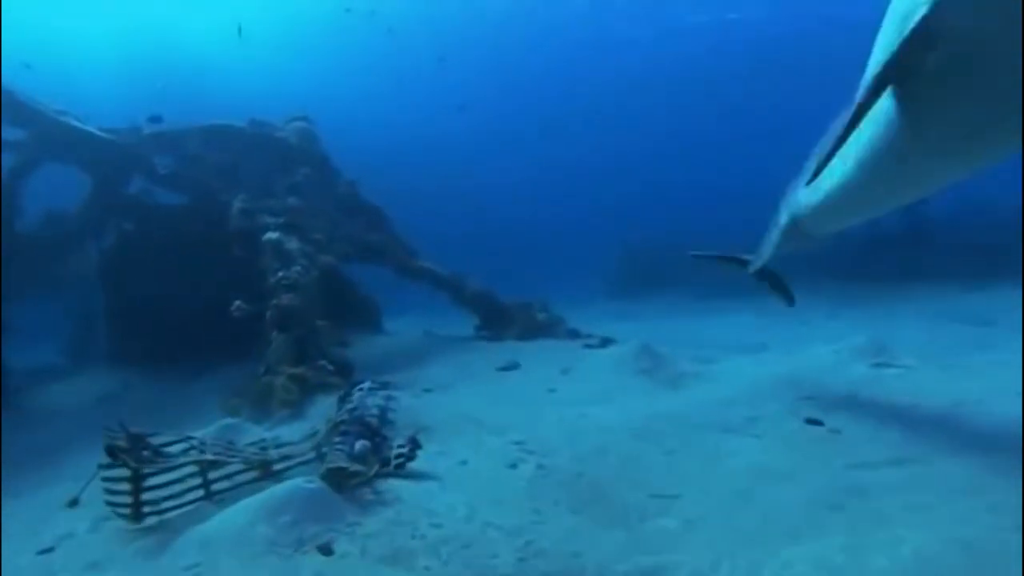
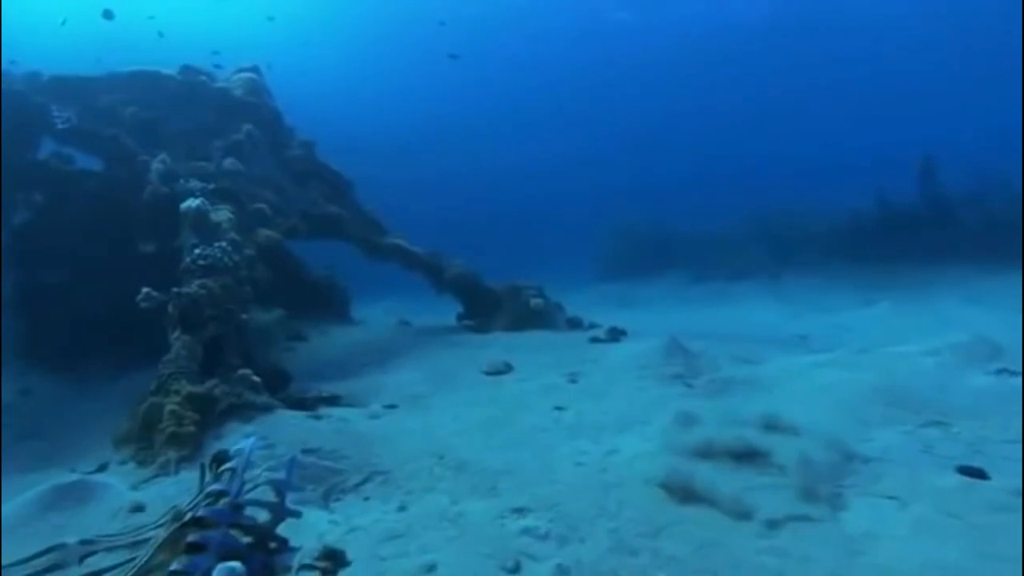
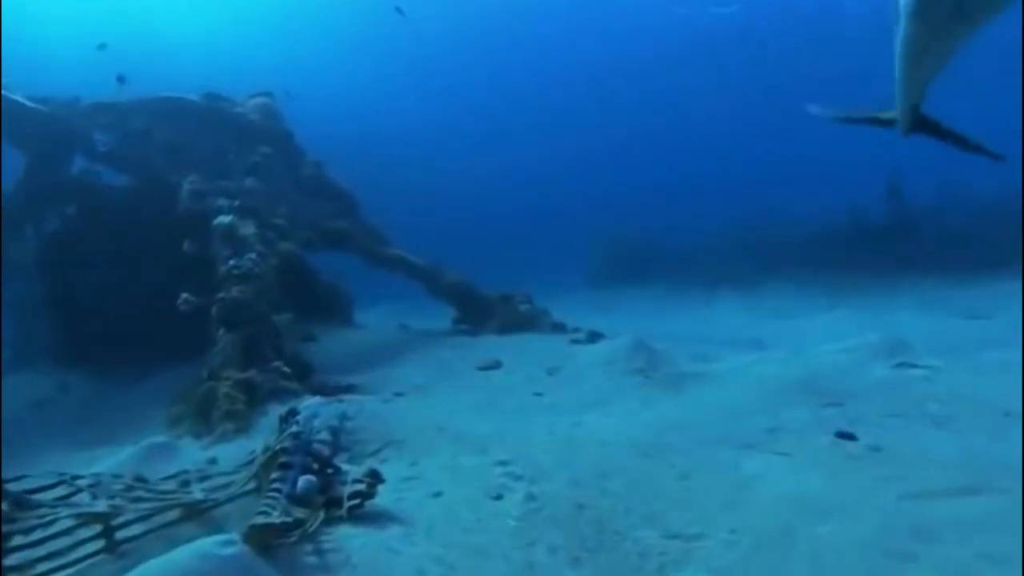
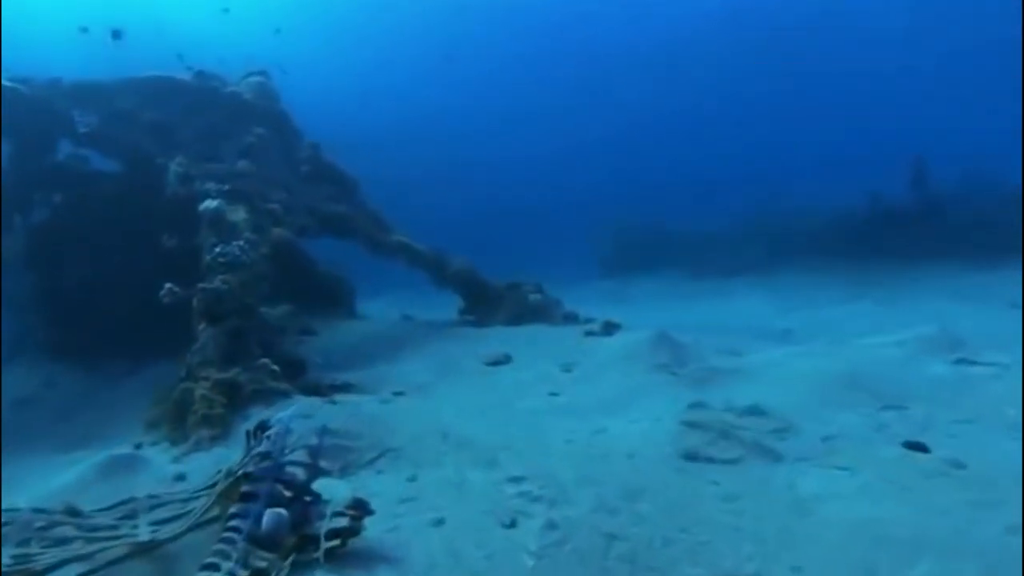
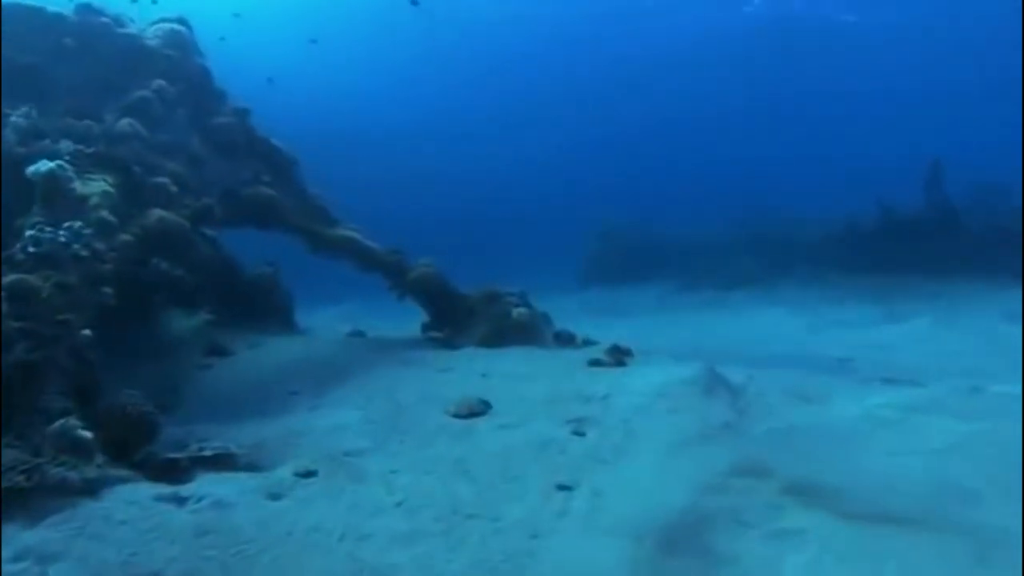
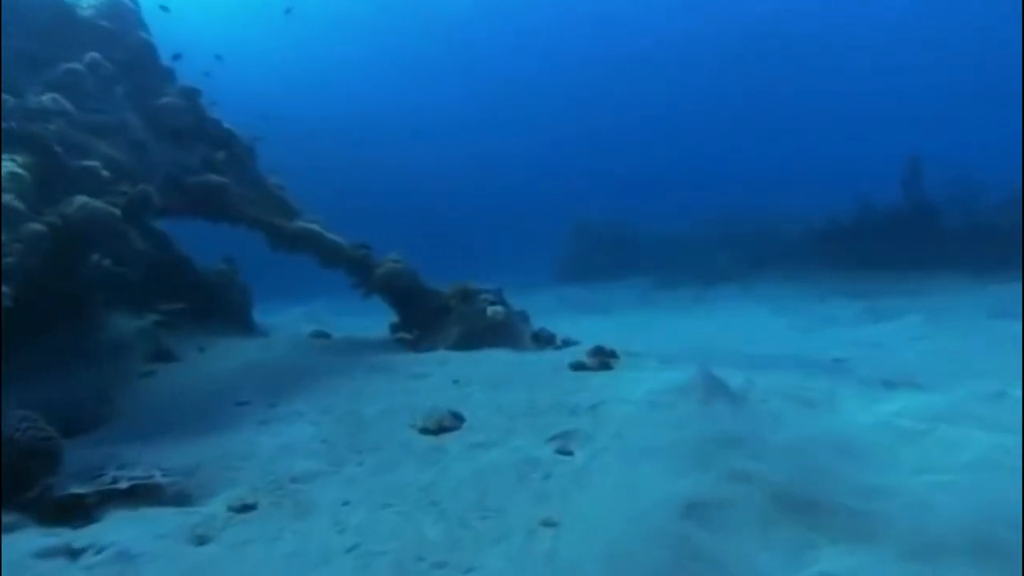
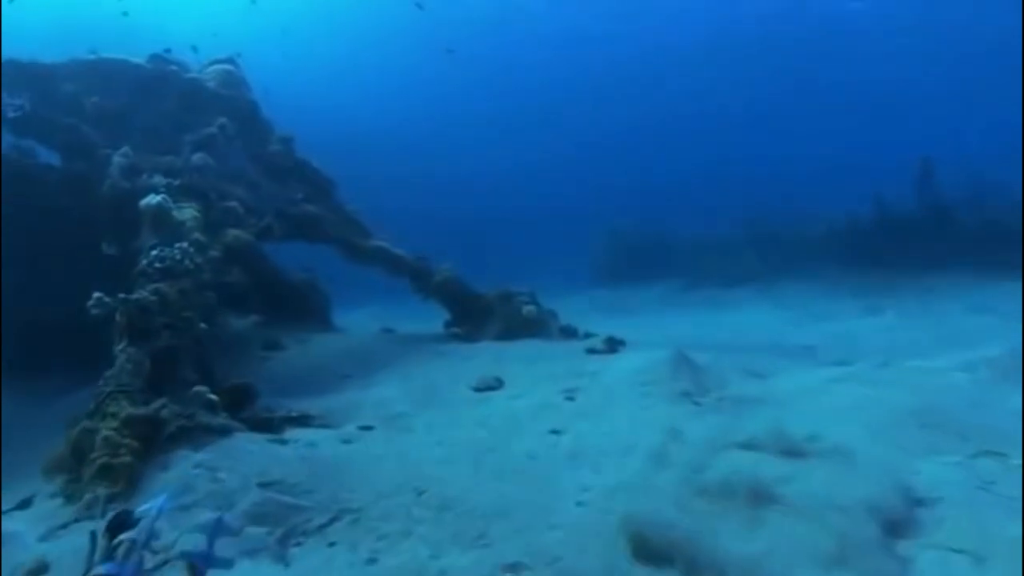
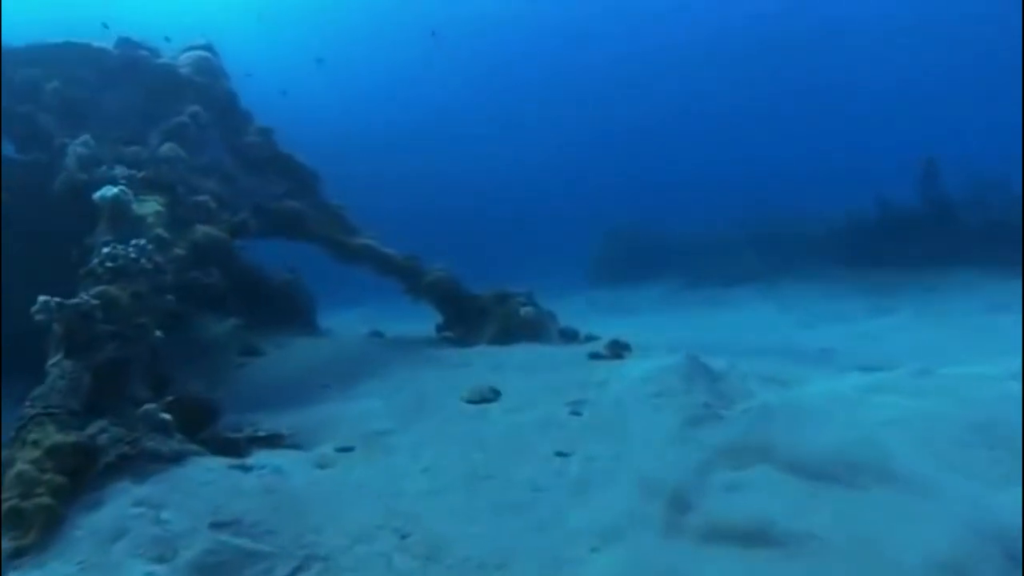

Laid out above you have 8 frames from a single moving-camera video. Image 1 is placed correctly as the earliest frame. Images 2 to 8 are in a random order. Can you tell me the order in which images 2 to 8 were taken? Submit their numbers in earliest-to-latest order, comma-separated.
3, 4, 2, 7, 8, 5, 6
